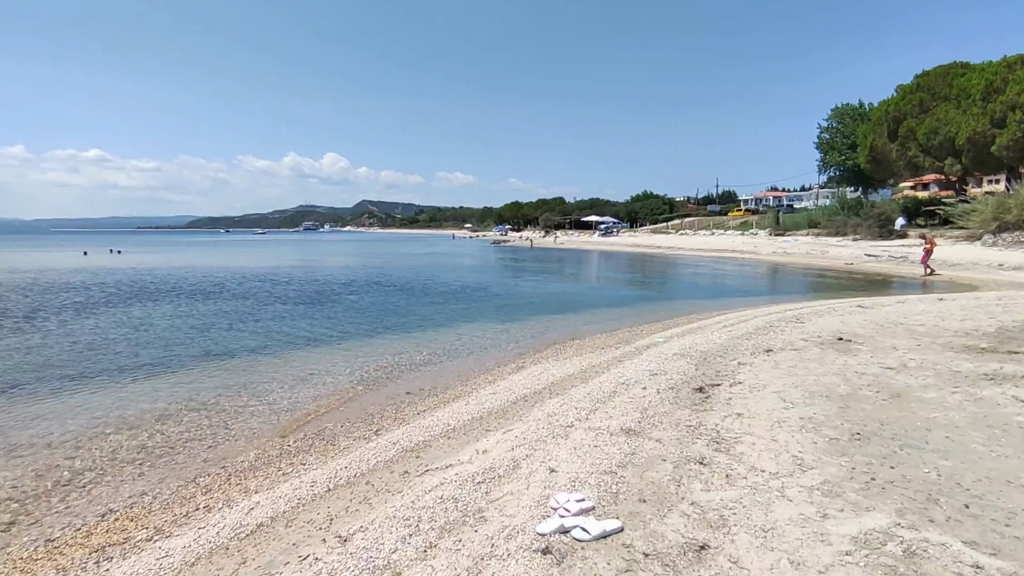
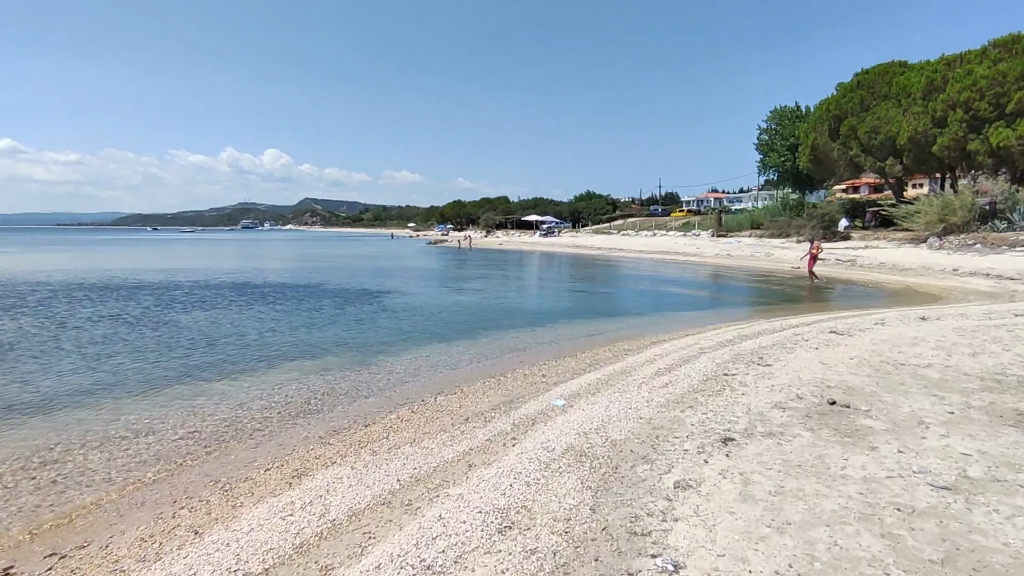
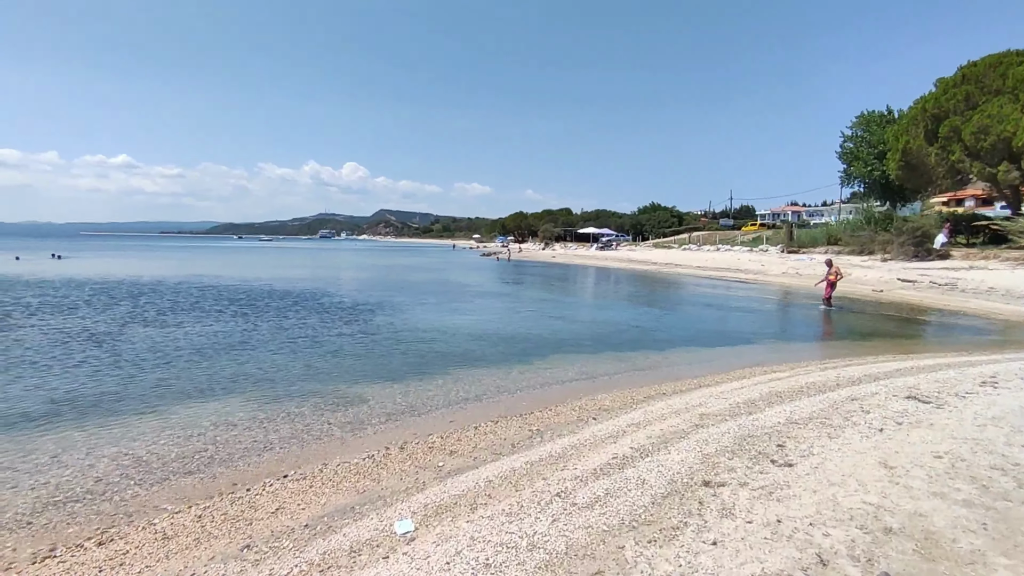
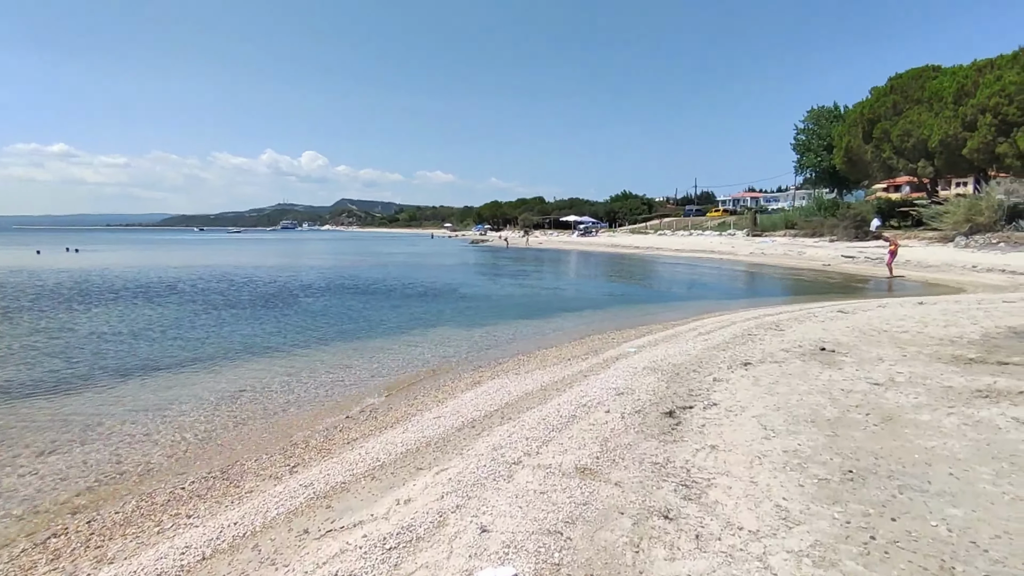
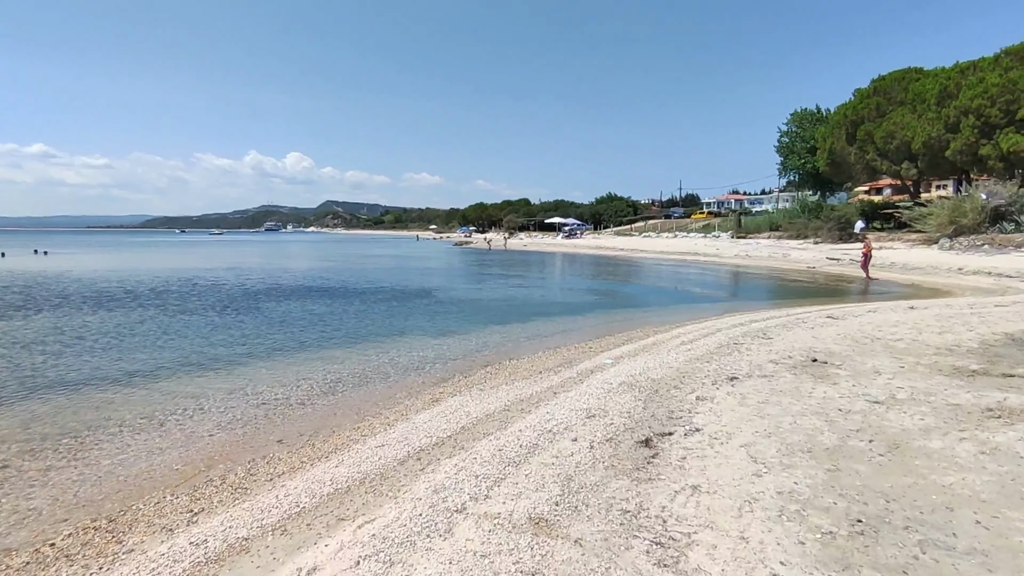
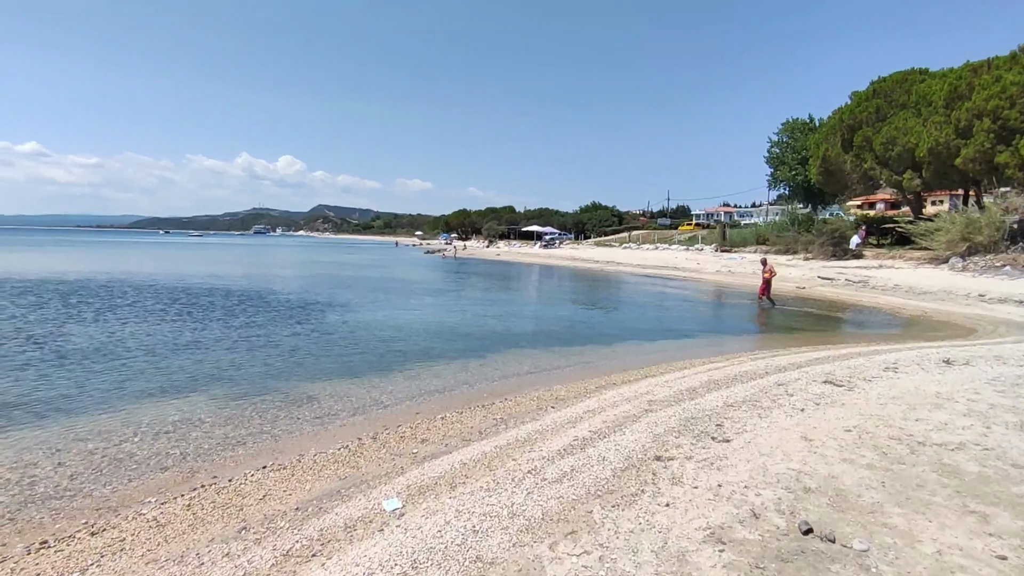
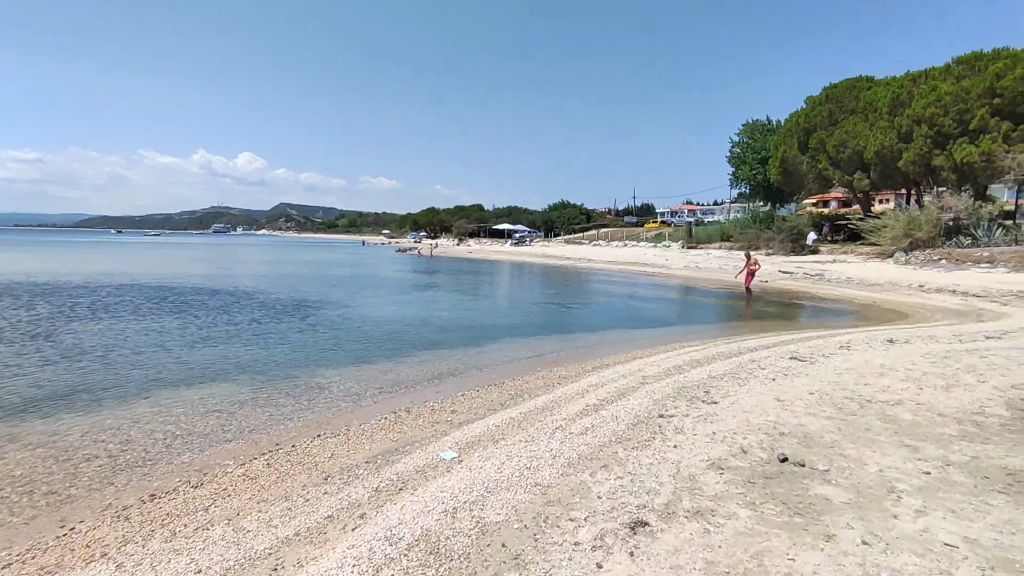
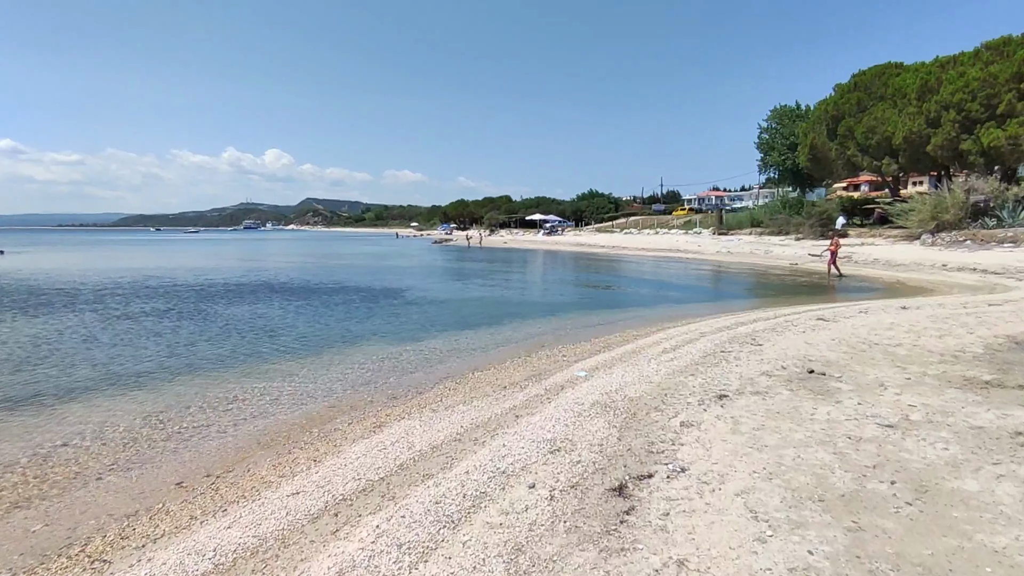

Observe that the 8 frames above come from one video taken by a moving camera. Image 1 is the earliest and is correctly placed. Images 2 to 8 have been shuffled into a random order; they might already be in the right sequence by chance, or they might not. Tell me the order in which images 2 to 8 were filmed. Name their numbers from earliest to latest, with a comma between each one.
4, 5, 8, 2, 7, 6, 3
